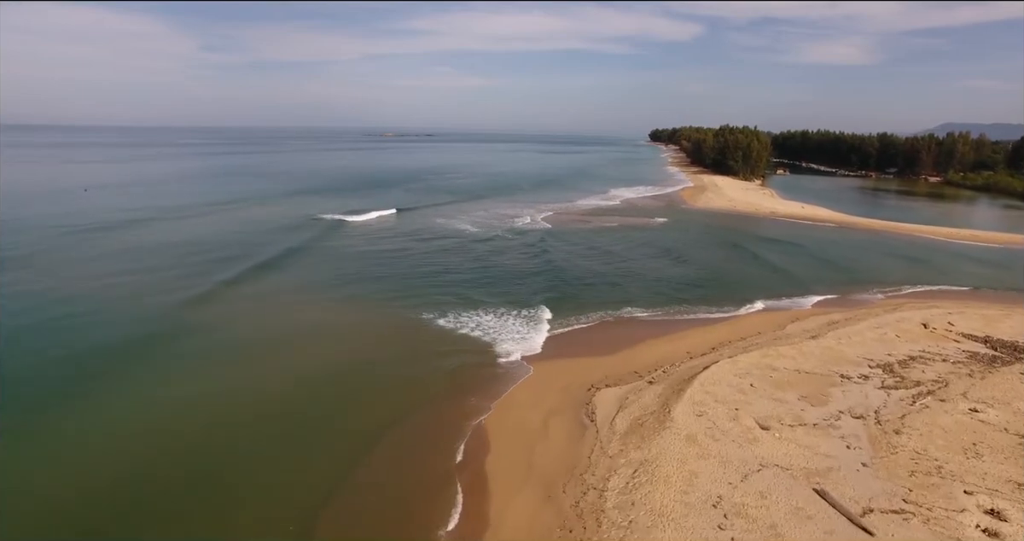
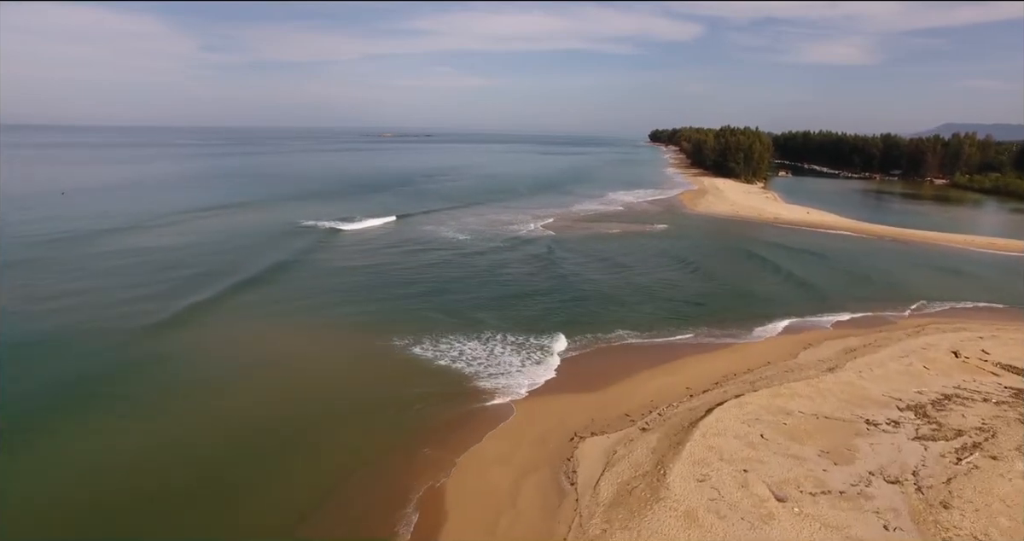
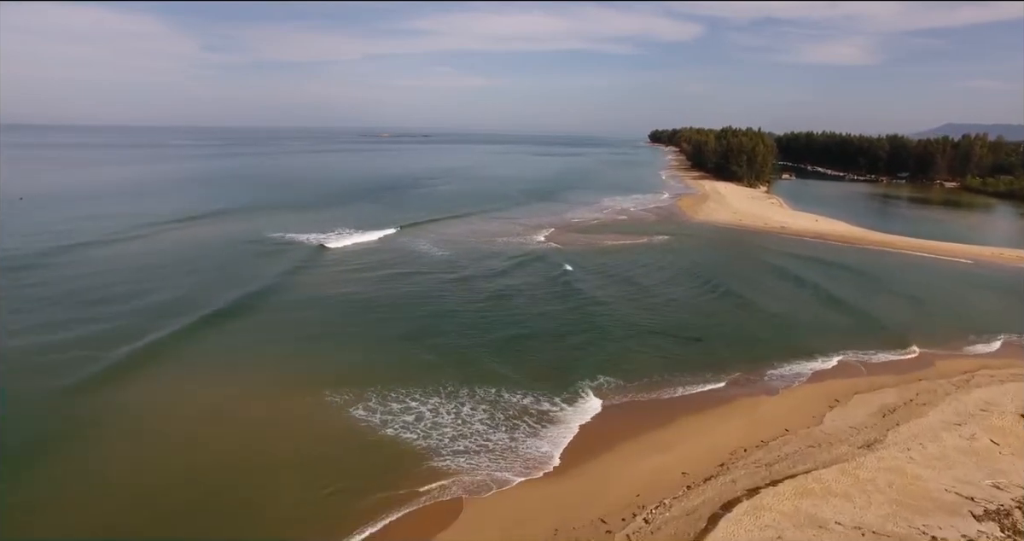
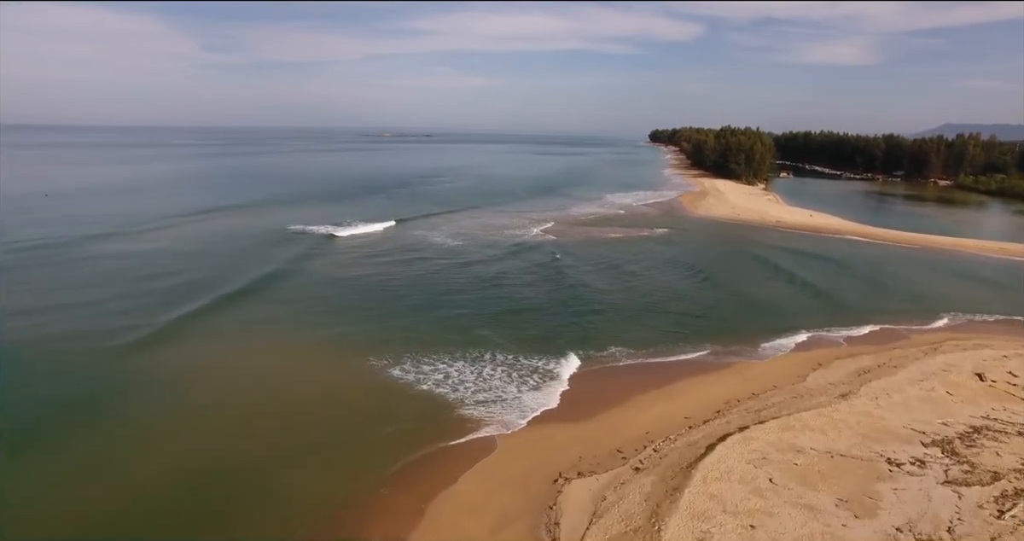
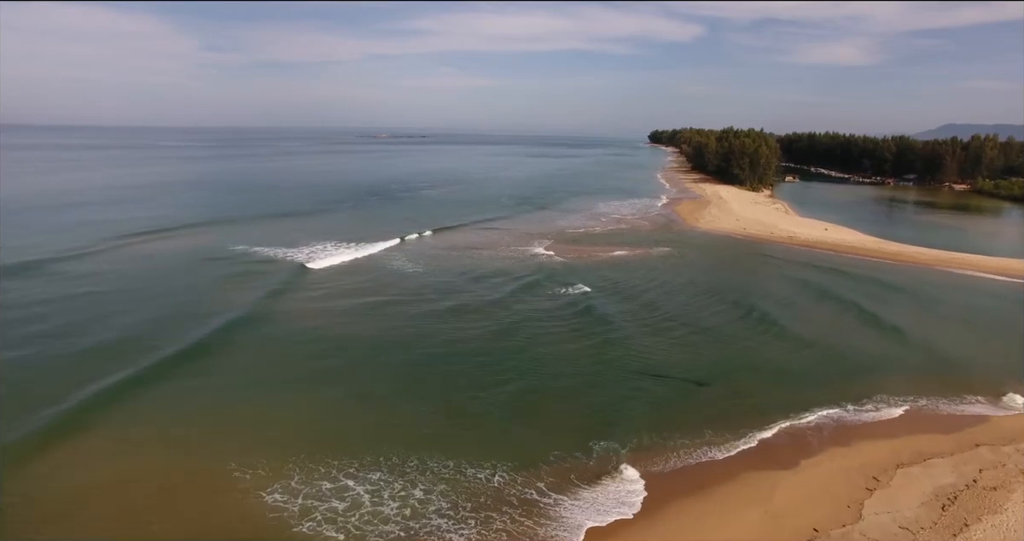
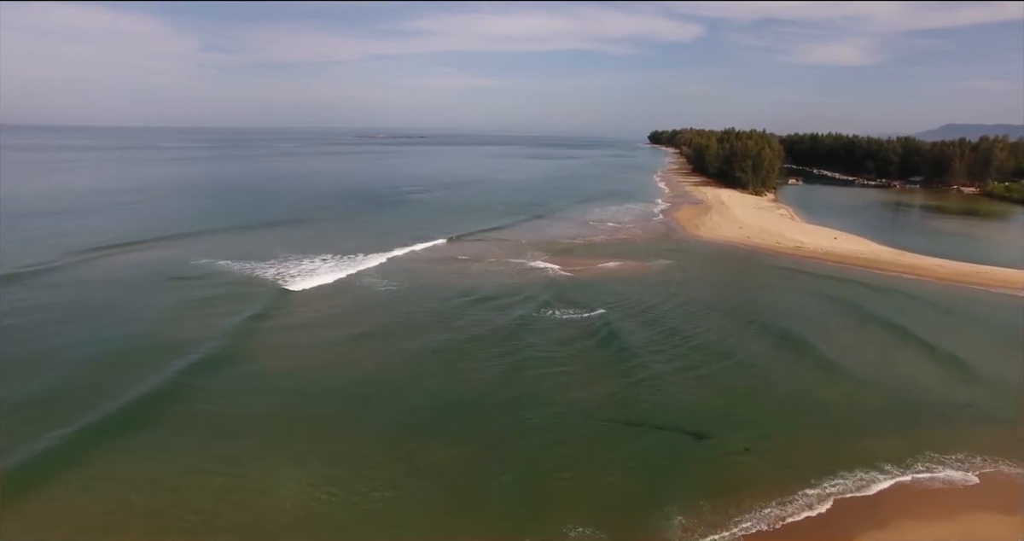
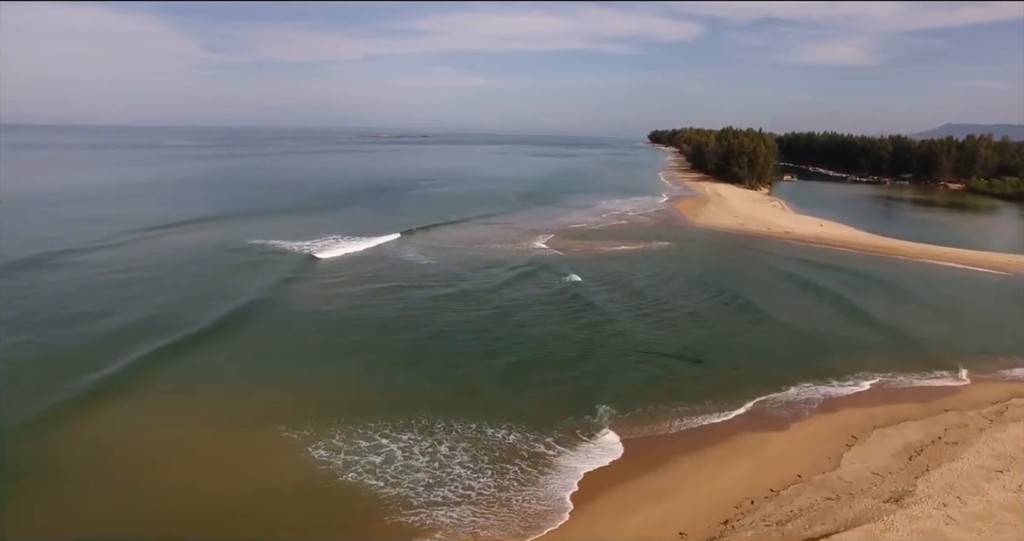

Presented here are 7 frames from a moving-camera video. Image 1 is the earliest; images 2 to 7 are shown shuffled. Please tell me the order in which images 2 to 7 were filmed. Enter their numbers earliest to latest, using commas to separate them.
2, 4, 3, 7, 5, 6
